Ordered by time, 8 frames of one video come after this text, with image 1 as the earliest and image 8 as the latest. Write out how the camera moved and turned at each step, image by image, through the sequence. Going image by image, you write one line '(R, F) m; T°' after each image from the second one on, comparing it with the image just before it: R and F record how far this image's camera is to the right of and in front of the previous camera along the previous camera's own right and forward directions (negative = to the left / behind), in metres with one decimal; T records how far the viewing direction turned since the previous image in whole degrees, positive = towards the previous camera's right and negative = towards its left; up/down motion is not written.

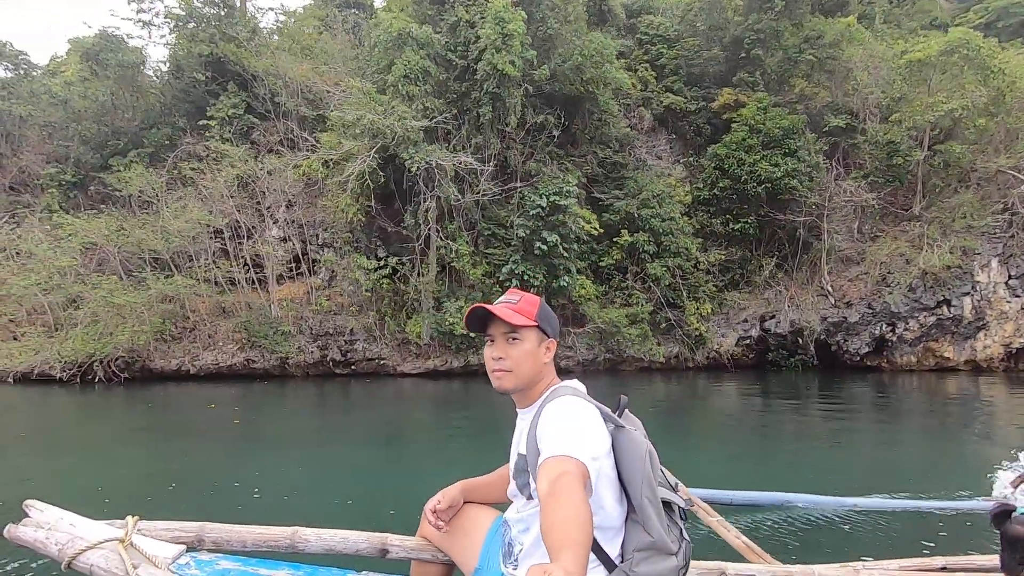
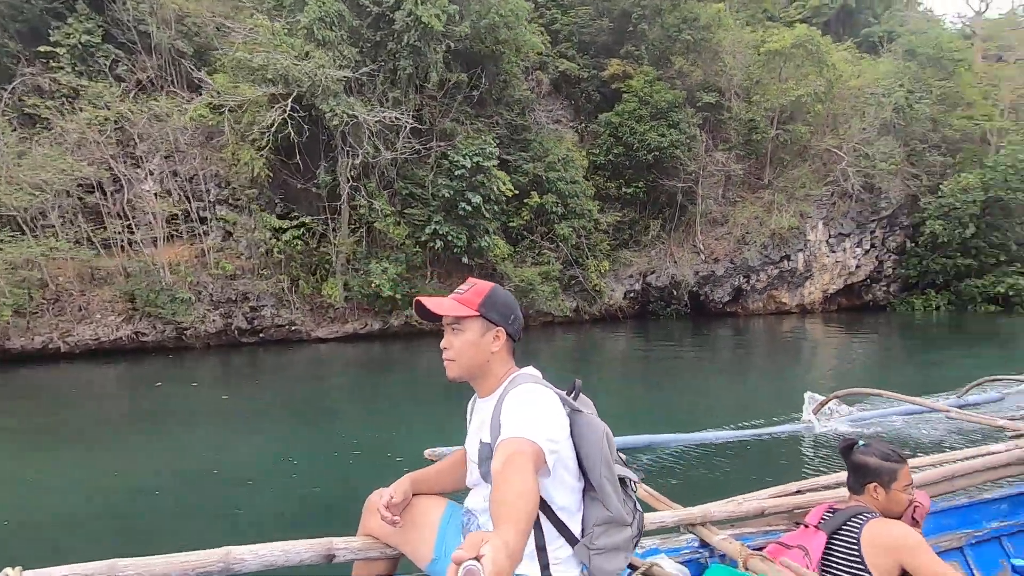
(-1.2, -0.1) m; +16°
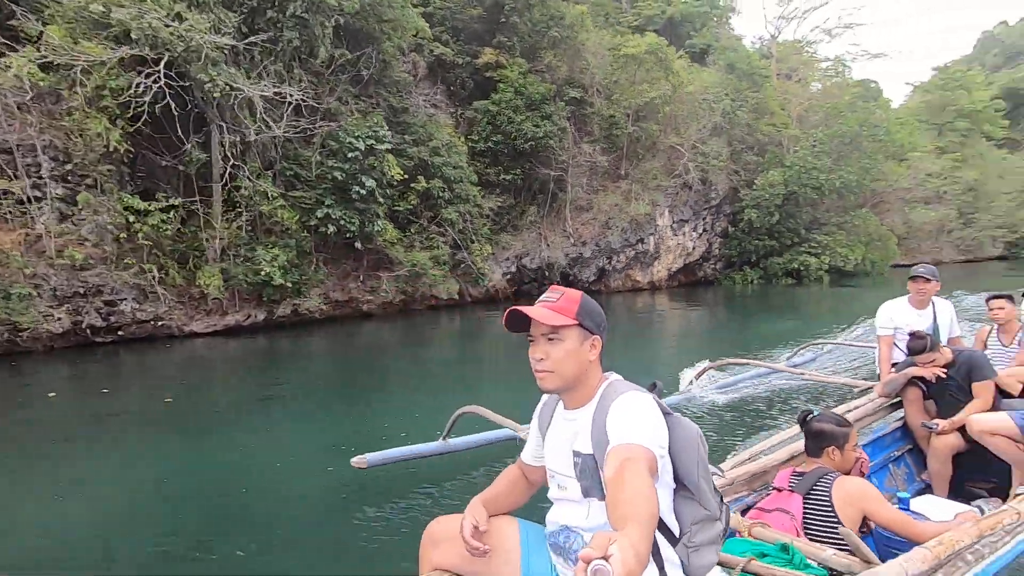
(-0.9, -0.2) m; +16°
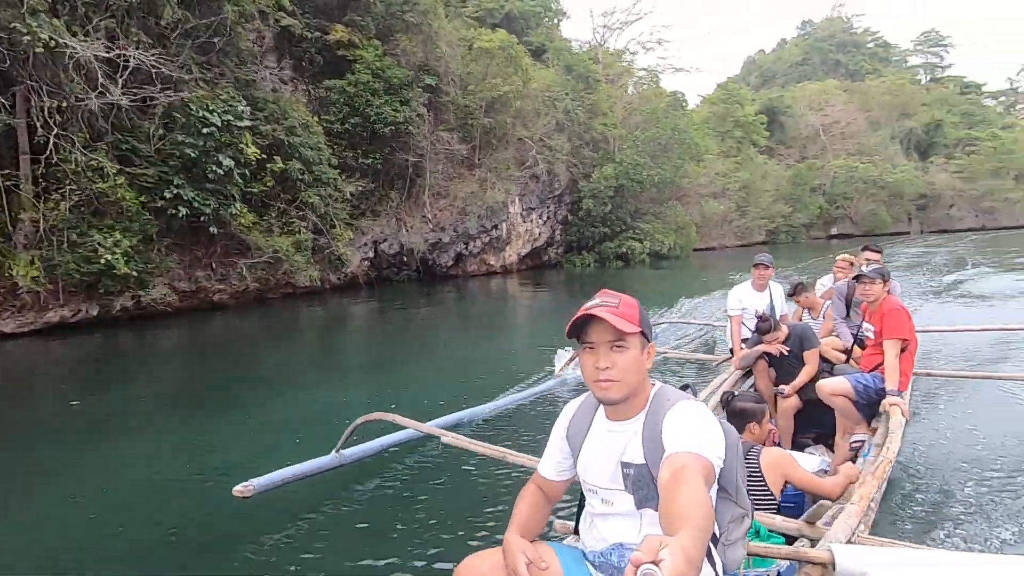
(-0.8, -0.3) m; +18°
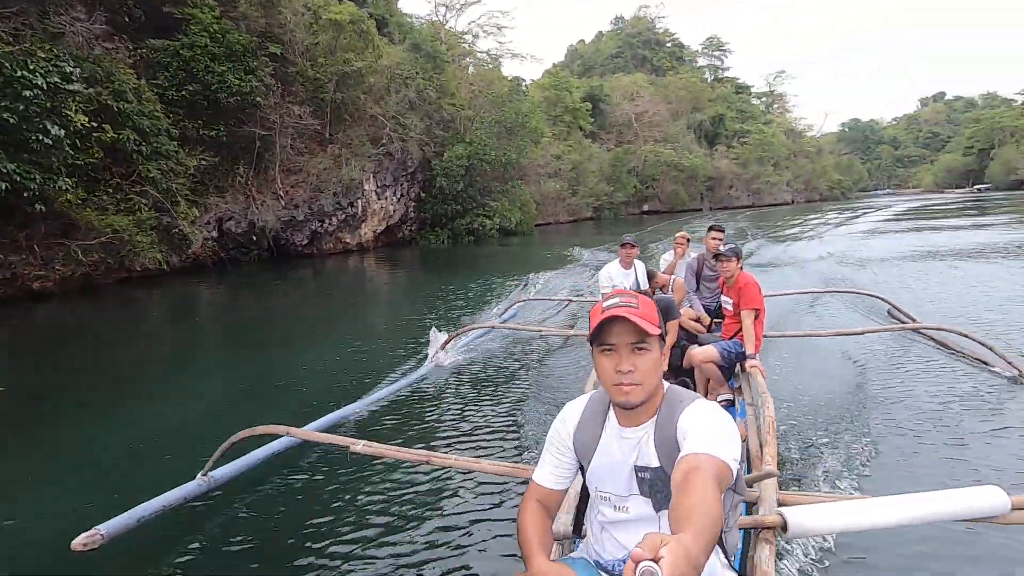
(-0.7, -0.6) m; +17°
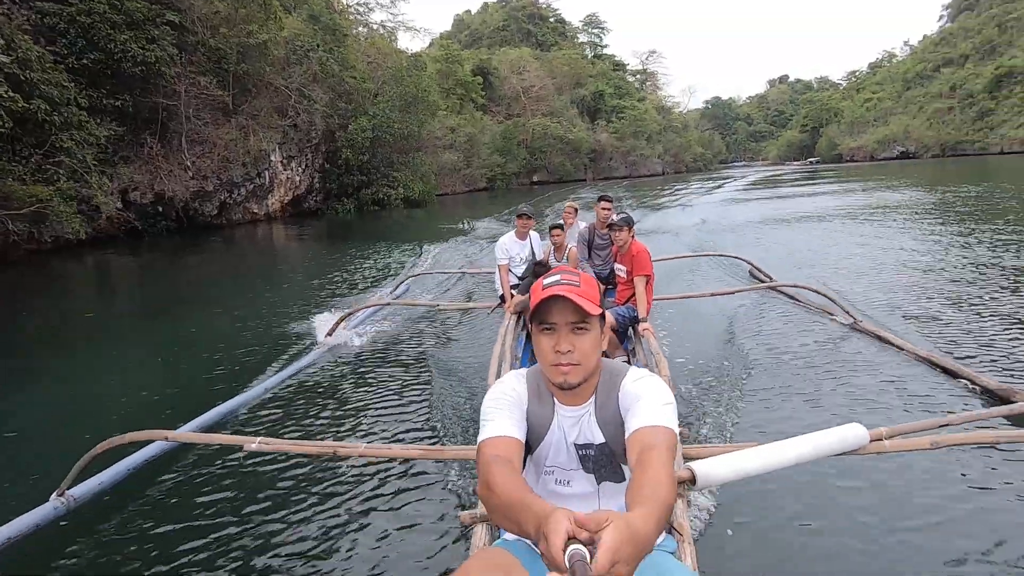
(-0.6, -1.6) m; +11°
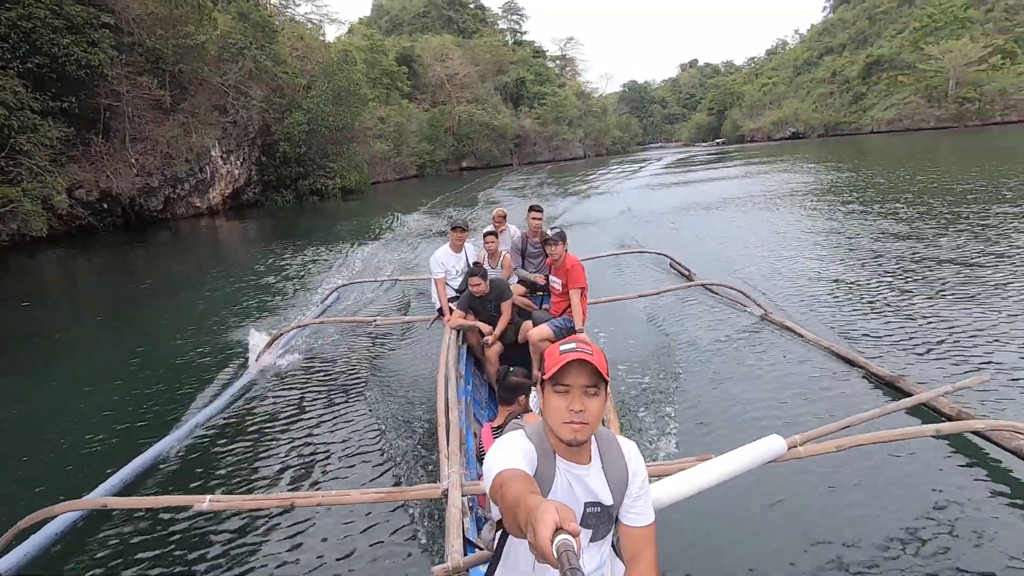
(-0.2, -1.7) m; +7°
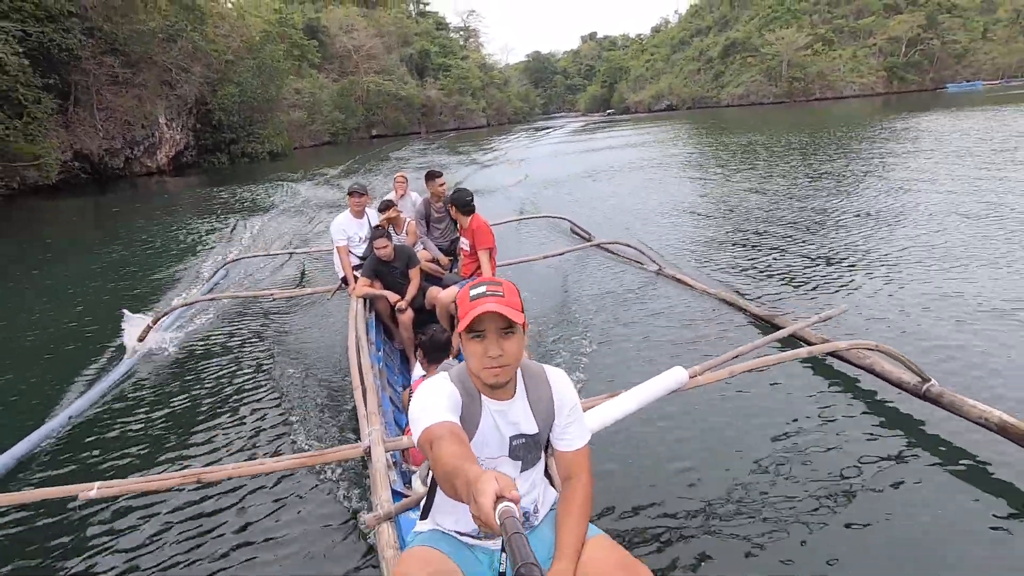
(+0.2, -5.0) m; +9°
